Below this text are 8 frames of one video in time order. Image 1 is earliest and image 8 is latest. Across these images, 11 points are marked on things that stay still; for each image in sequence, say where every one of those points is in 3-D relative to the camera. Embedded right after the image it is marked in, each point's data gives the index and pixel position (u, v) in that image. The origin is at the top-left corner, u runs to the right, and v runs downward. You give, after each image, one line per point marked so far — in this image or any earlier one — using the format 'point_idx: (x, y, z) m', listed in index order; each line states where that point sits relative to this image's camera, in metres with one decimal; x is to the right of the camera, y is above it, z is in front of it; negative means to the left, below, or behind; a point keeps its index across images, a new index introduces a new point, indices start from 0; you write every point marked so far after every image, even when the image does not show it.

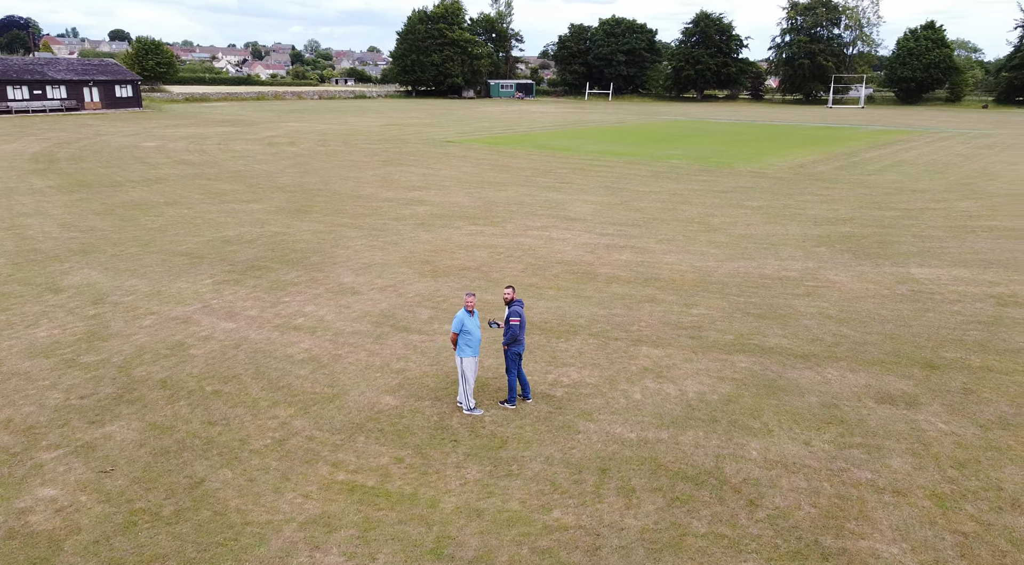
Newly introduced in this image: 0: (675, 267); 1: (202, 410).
0: (+3.3, +0.3, +14.1) m
1: (-2.9, -1.2, +6.7) m
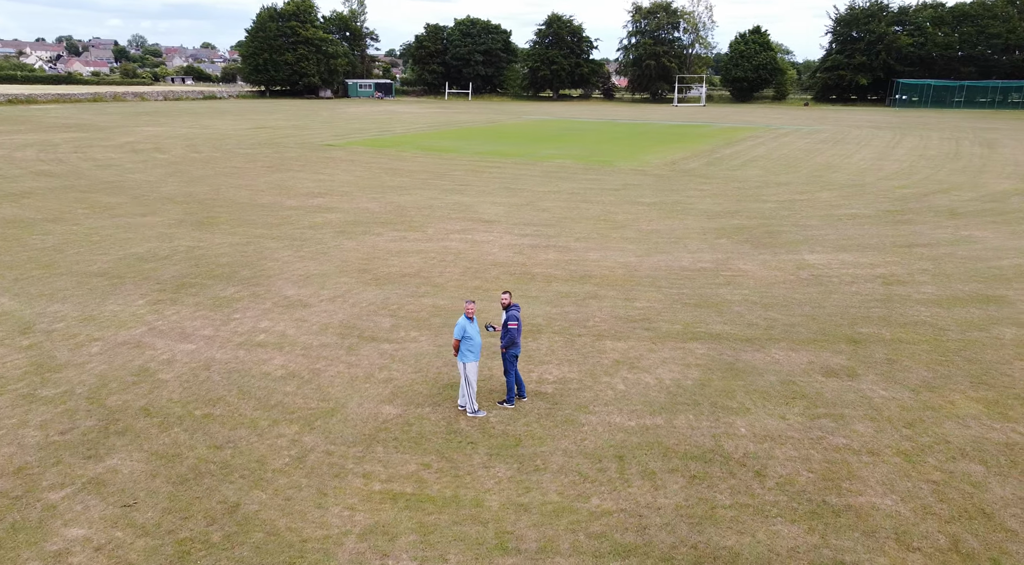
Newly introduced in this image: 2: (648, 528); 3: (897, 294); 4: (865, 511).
0: (+1.9, +0.4, +14.8) m
1: (-2.8, -1.4, +6.4) m
2: (+1.1, -1.9, +5.3) m
3: (+7.4, -0.2, +13.4) m
4: (+2.9, -1.9, +5.6) m
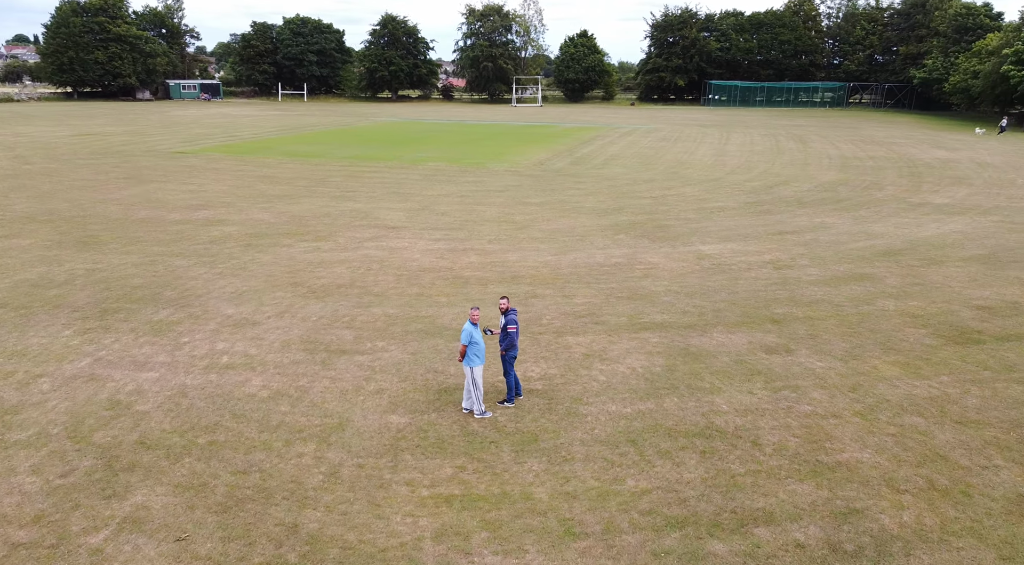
0: (+0.3, +0.4, +15.3) m
1: (-2.6, -1.6, +6.1) m
2: (+1.5, -1.8, +5.8) m
3: (+5.9, +0.1, +15.0) m
4: (+3.2, -1.7, +6.5) m
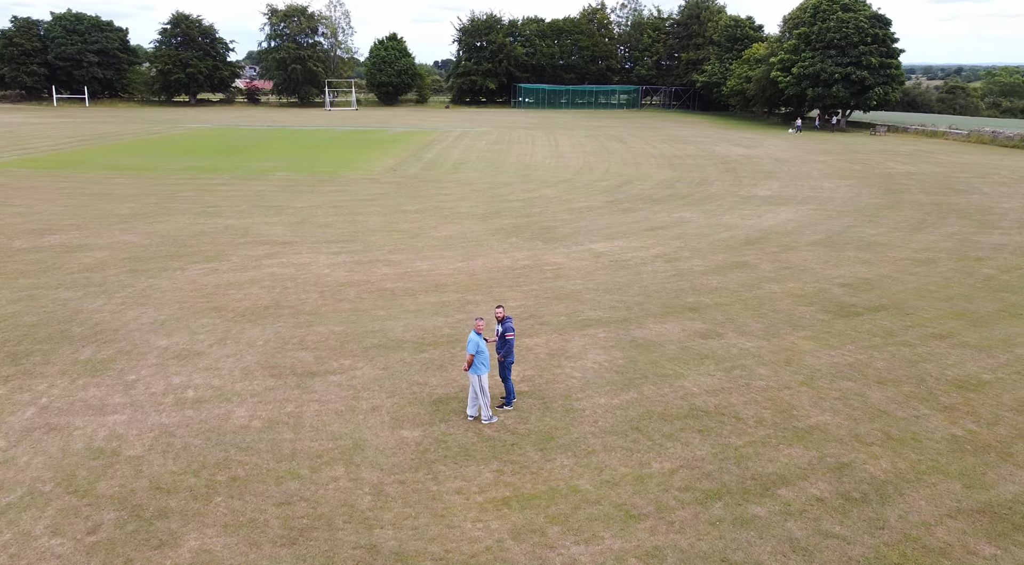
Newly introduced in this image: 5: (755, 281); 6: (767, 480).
0: (-1.6, +0.2, +15.4) m
1: (-2.2, -1.8, +5.9) m
2: (+1.9, -1.8, +6.5) m
3: (+4.0, +0.3, +16.5) m
4: (+3.4, -1.6, +7.5) m
5: (+5.4, +0.1, +15.6) m
6: (+2.3, -1.8, +6.3) m
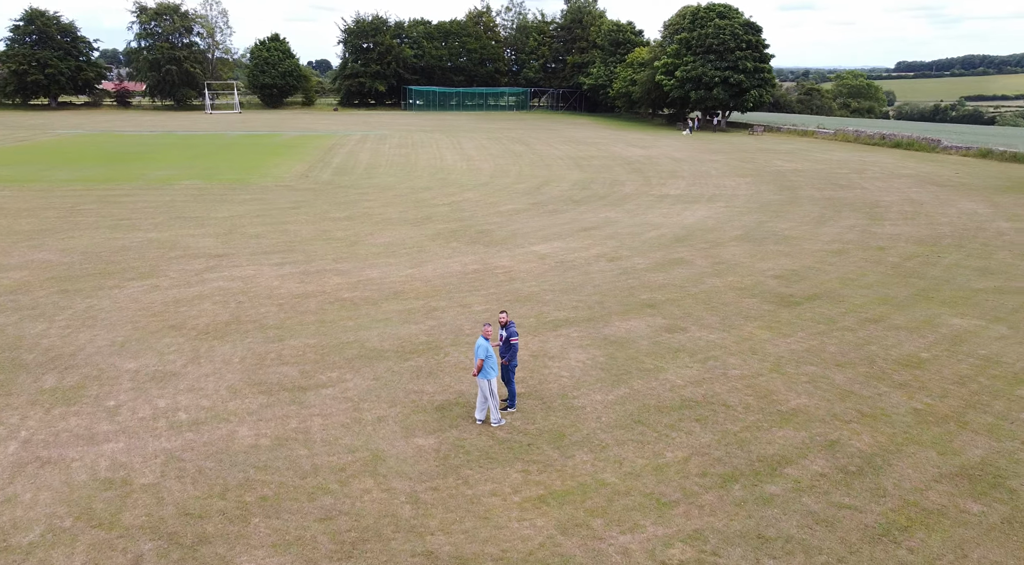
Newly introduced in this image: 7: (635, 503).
0: (-2.6, +0.1, +15.4) m
1: (-1.8, -1.9, +5.8) m
2: (+2.1, -1.8, +7.0) m
3: (+2.7, +0.3, +17.1) m
4: (+3.4, -1.5, +8.2) m
5: (+4.3, +0.2, +16.4) m
6: (+2.6, -1.8, +6.8) m
7: (+1.1, -1.9, +6.1) m
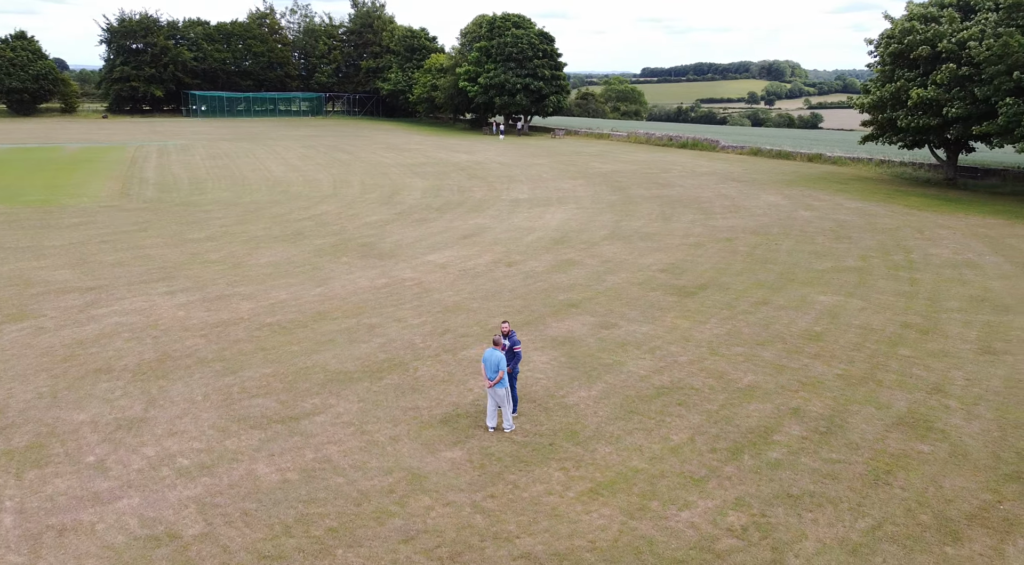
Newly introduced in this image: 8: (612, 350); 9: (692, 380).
0: (-4.4, -0.4, +14.9) m
1: (-1.2, -2.2, +5.8) m
2: (+2.4, -1.7, +7.9) m
3: (+0.3, +0.2, +17.9) m
4: (+3.3, -1.4, +9.4) m
5: (+2.1, +0.2, +17.6) m
6: (+2.8, -1.7, +7.9) m
7: (+1.6, -2.0, +6.8) m
8: (+1.6, -1.1, +11.1) m
9: (+2.5, -1.3, +9.7) m
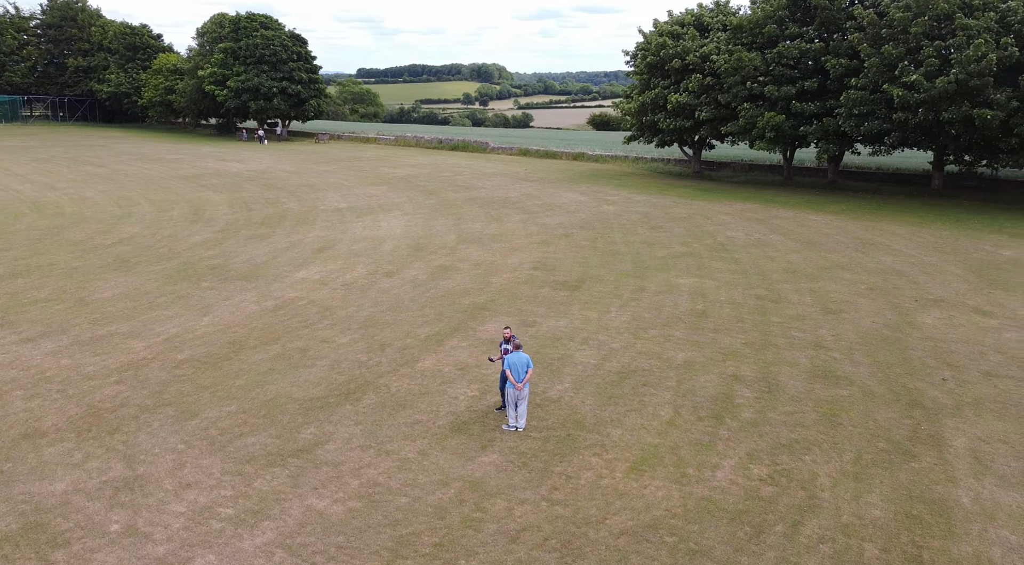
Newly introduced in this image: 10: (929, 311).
0: (-6.2, -1.0, +13.7) m
1: (-0.2, -2.3, +6.1) m
2: (+2.5, -1.6, +9.1) m
3: (-2.6, 0.0, +18.0) m
4: (+2.9, -1.2, +10.8) m
5: (-0.9, +0.1, +18.3) m
6: (+2.9, -1.6, +9.3) m
7: (+2.1, -1.9, +7.8) m
8: (+0.7, -1.1, +12.0) m
9: (+2.0, -1.2, +10.9) m
10: (+9.8, -0.6, +16.2) m
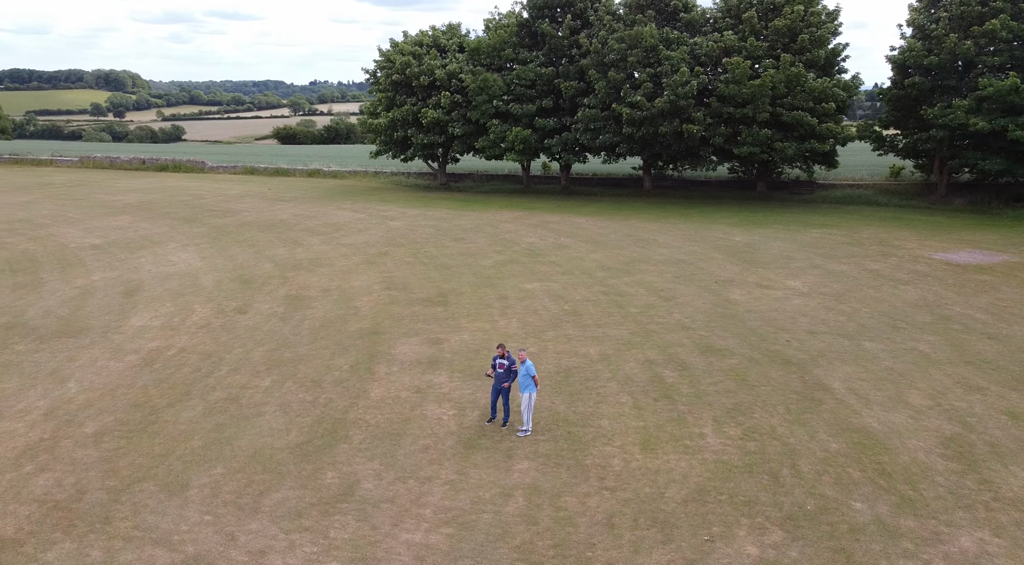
0: (-7.6, -2.0, +11.9) m
1: (+0.8, -2.5, +6.9) m
2: (+2.2, -1.6, +10.7) m
3: (-5.9, -0.9, +17.2) m
4: (+1.9, -1.3, +12.5) m
5: (-4.4, -0.6, +18.1) m
6: (+2.5, -1.5, +11.0) m
7: (+2.3, -1.9, +9.4) m
8: (-0.5, -1.4, +12.8) m
9: (+1.1, -1.4, +12.2) m
10: (+6.3, -0.2, +20.0) m
